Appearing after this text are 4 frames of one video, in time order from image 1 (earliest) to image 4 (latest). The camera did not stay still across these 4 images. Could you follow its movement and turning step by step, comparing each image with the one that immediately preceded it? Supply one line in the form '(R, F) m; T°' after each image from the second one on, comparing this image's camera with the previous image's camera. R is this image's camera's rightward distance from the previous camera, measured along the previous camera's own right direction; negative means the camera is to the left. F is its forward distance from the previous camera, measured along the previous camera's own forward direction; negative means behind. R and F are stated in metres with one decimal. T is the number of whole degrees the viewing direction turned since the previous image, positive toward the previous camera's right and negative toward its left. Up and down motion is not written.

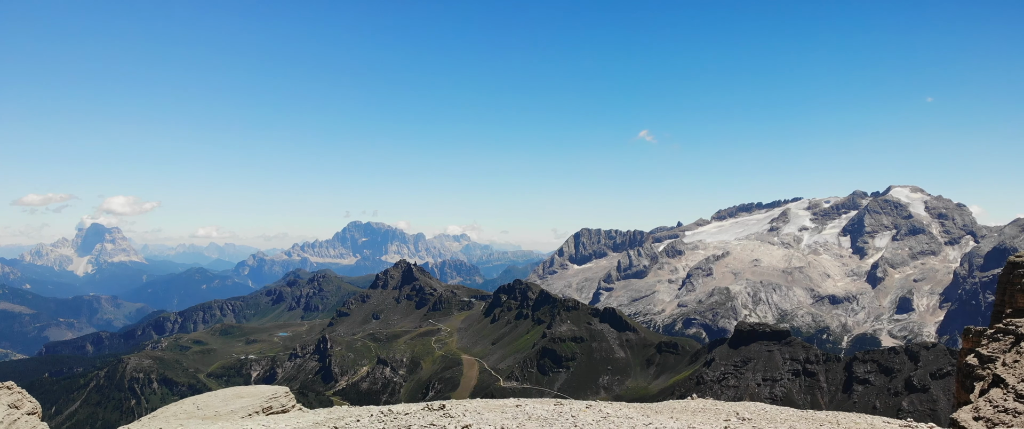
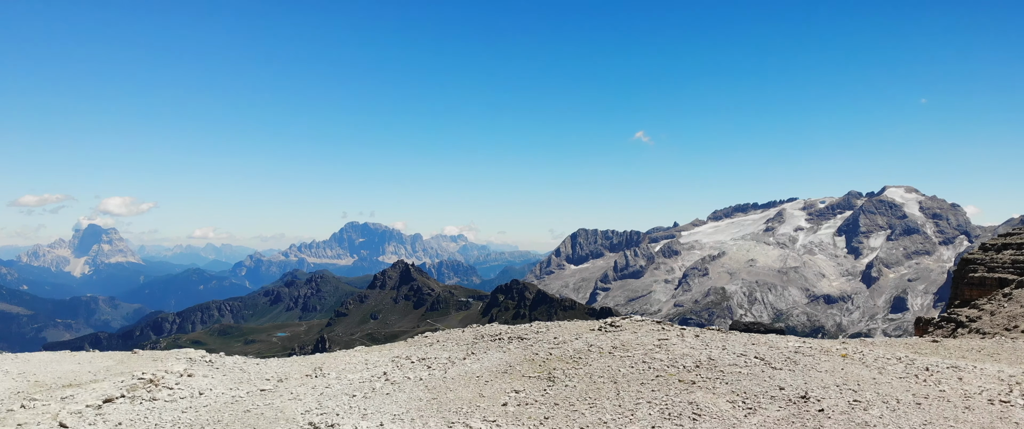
(-0.1, -9.7) m; 0°
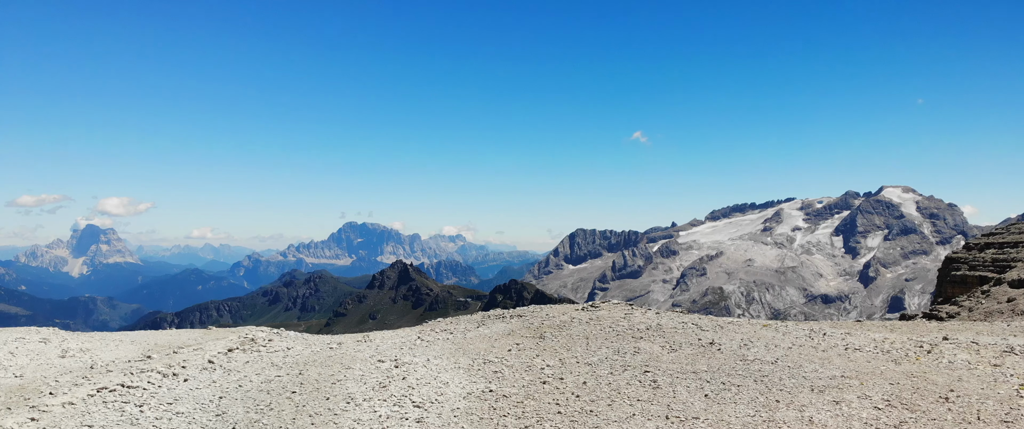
(-0.1, -3.5) m; 0°
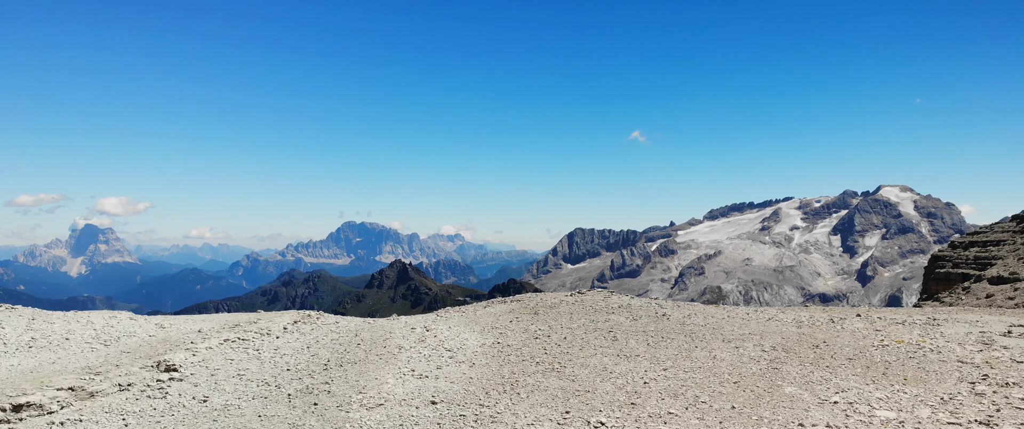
(-0.1, -3.5) m; 0°
